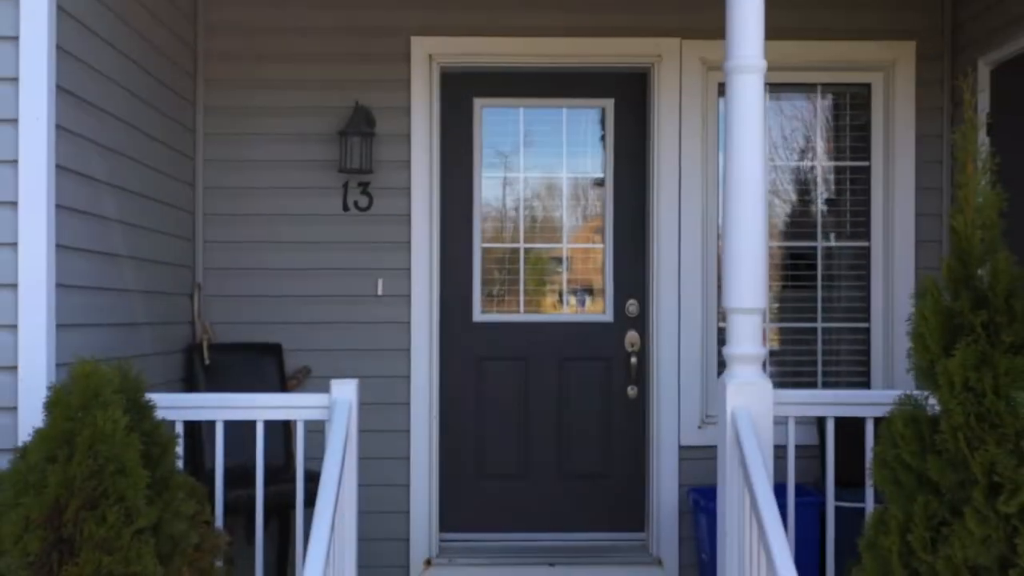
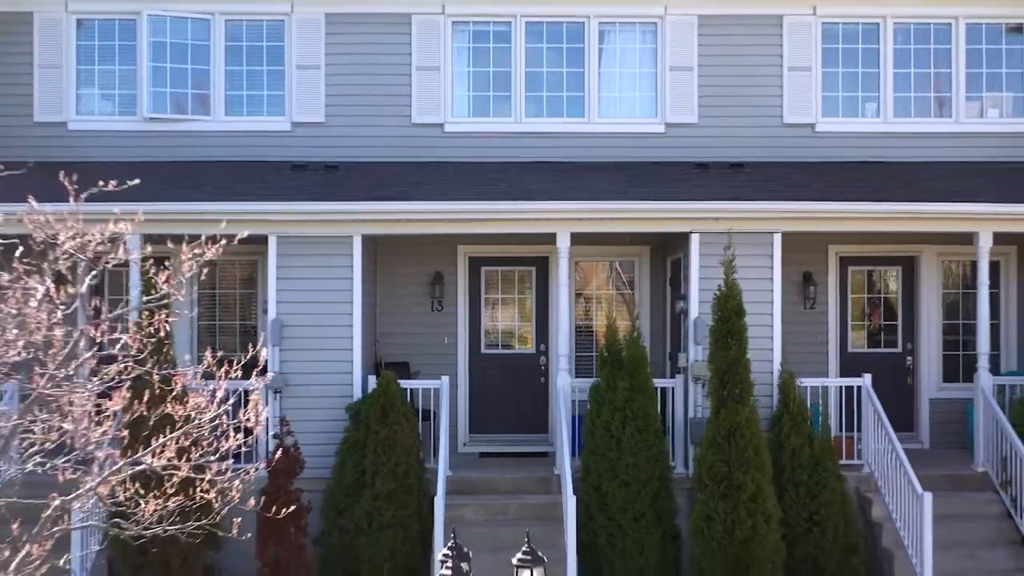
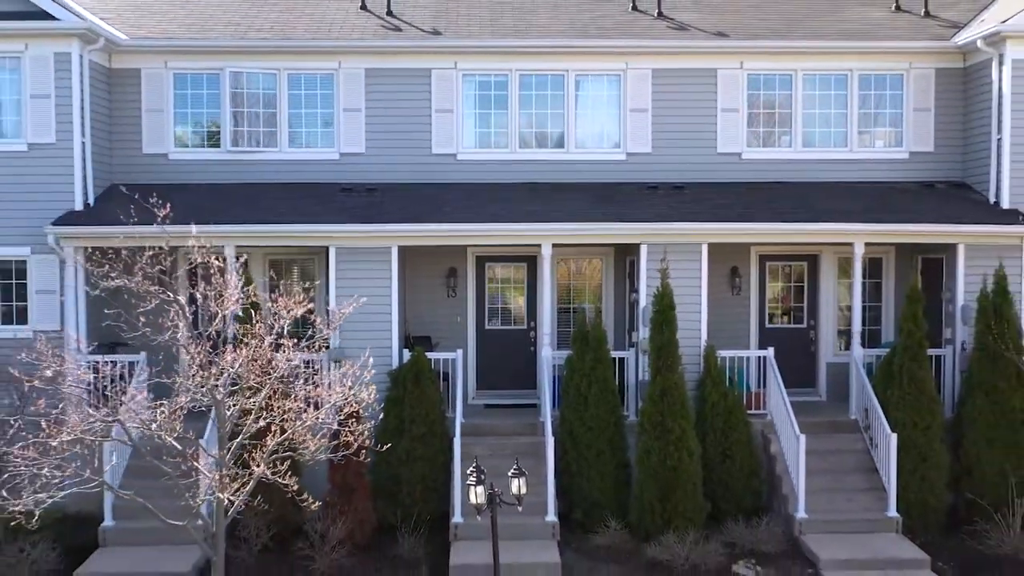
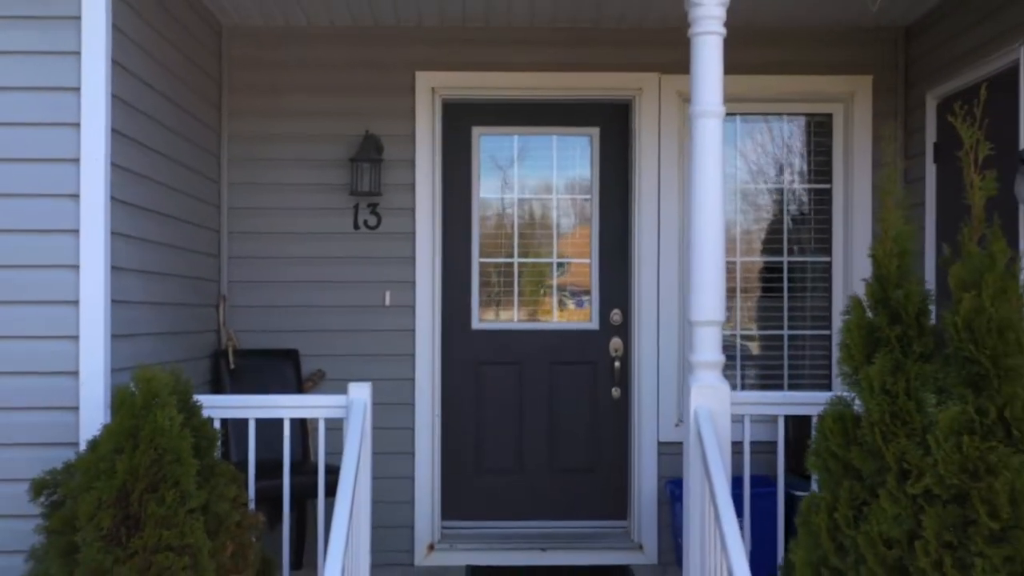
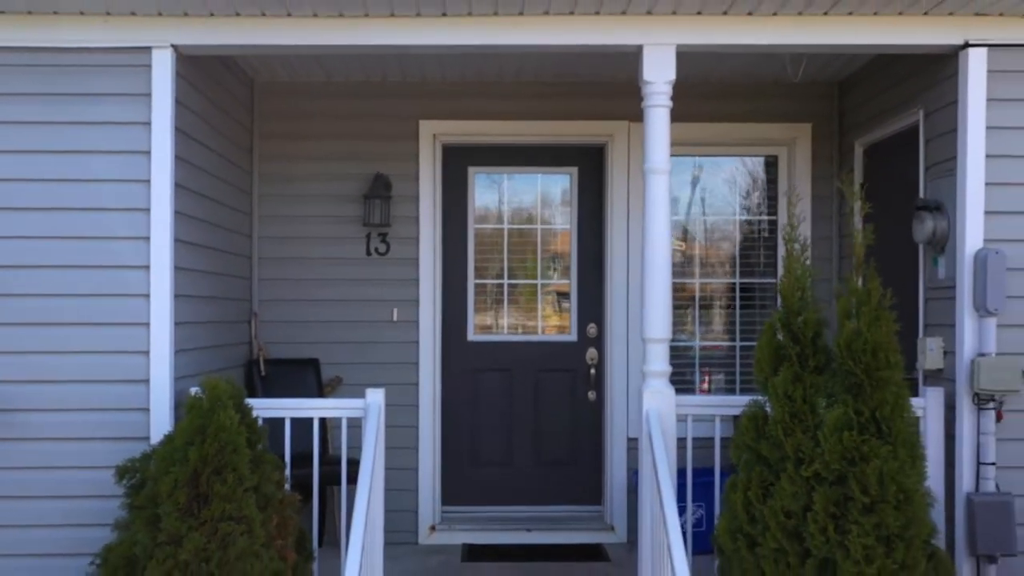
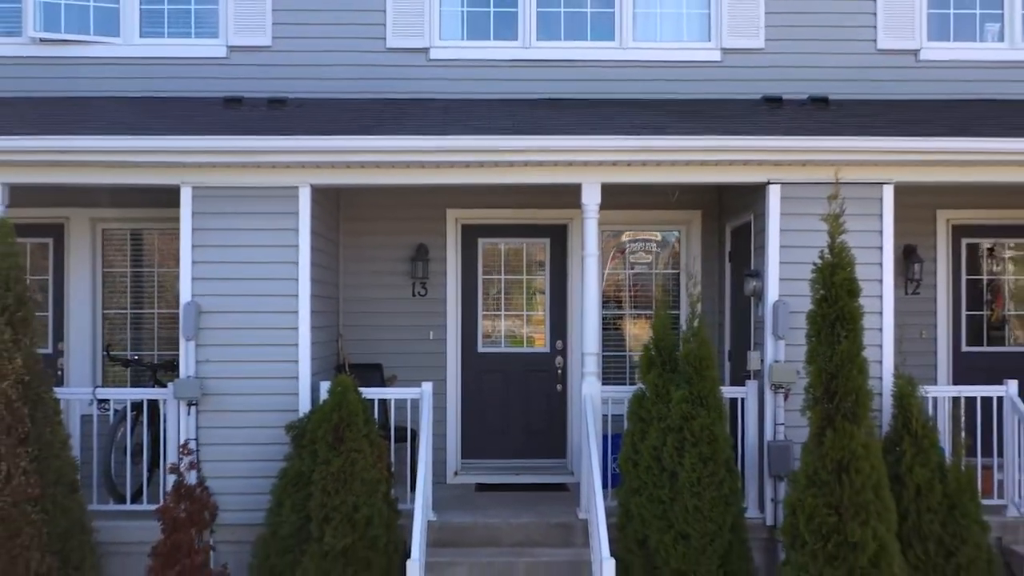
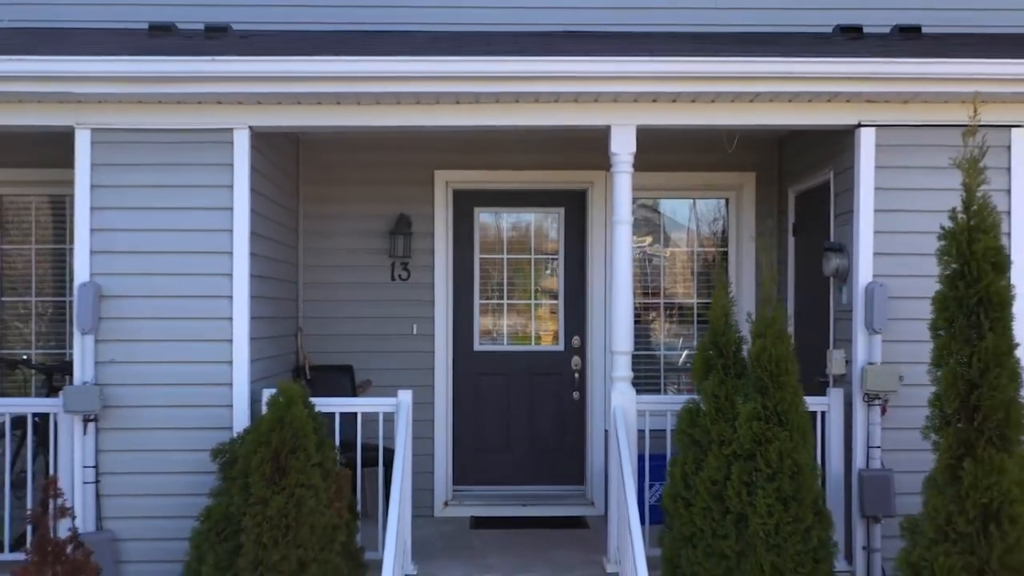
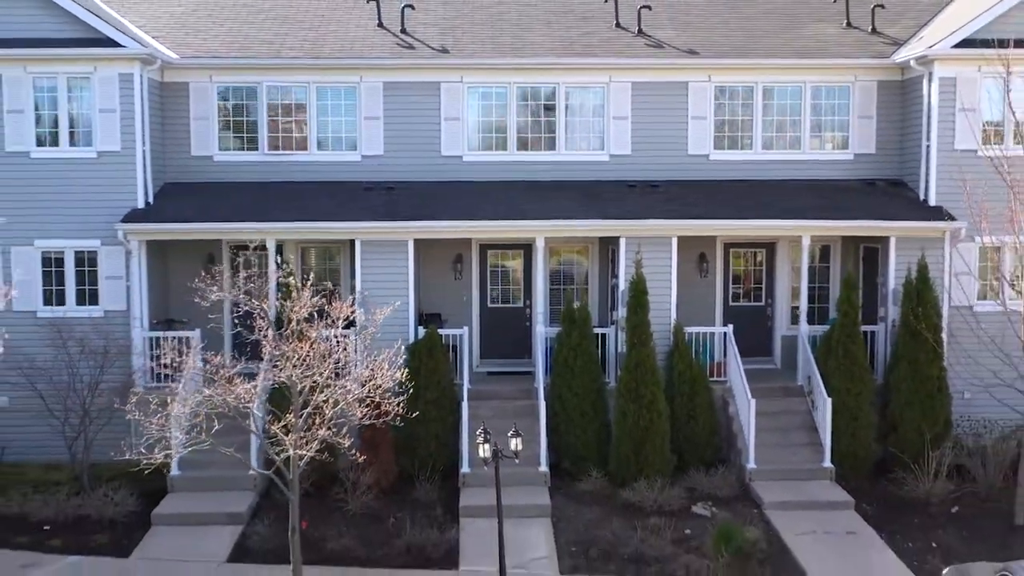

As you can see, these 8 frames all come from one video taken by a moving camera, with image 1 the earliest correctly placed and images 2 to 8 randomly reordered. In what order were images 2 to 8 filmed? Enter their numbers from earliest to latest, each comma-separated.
4, 5, 7, 6, 2, 3, 8
